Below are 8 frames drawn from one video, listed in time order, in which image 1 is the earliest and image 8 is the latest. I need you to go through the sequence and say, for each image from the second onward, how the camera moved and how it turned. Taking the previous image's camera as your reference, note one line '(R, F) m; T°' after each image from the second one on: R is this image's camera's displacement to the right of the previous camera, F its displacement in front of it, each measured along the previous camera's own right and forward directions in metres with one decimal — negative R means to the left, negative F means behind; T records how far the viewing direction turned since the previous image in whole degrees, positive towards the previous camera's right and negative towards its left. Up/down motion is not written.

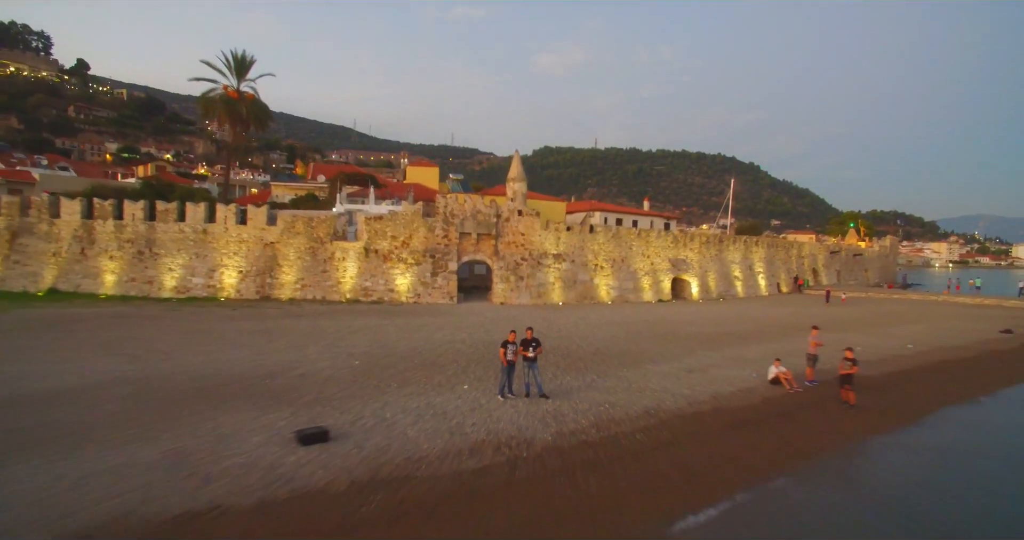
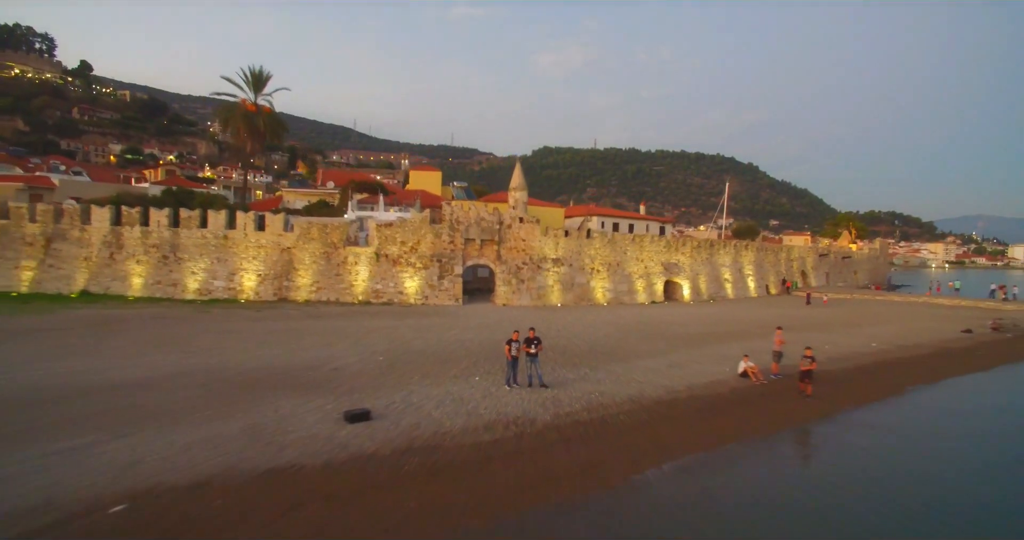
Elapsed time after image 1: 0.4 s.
(-0.1, -1.1) m; 0°
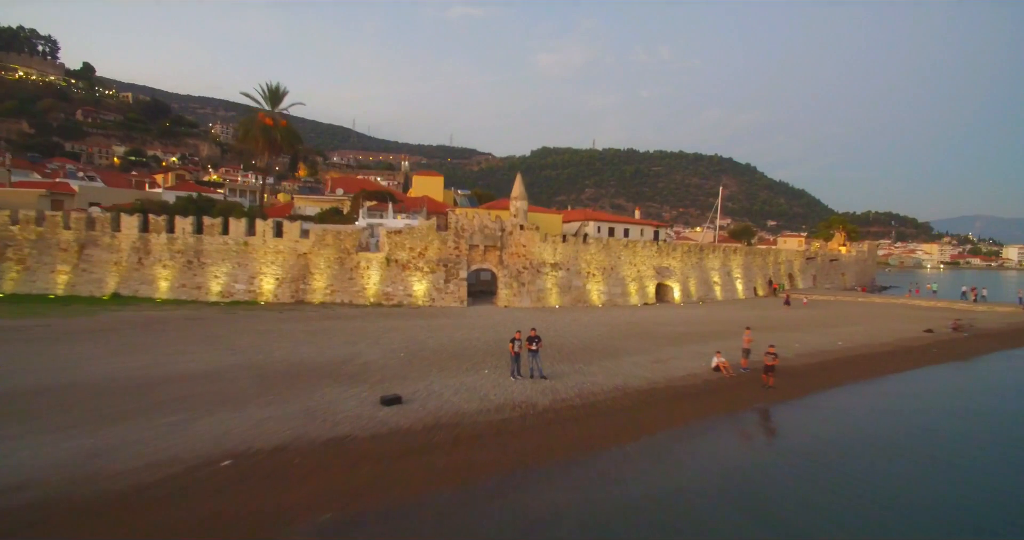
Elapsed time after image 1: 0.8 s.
(-0.1, -1.2) m; 0°
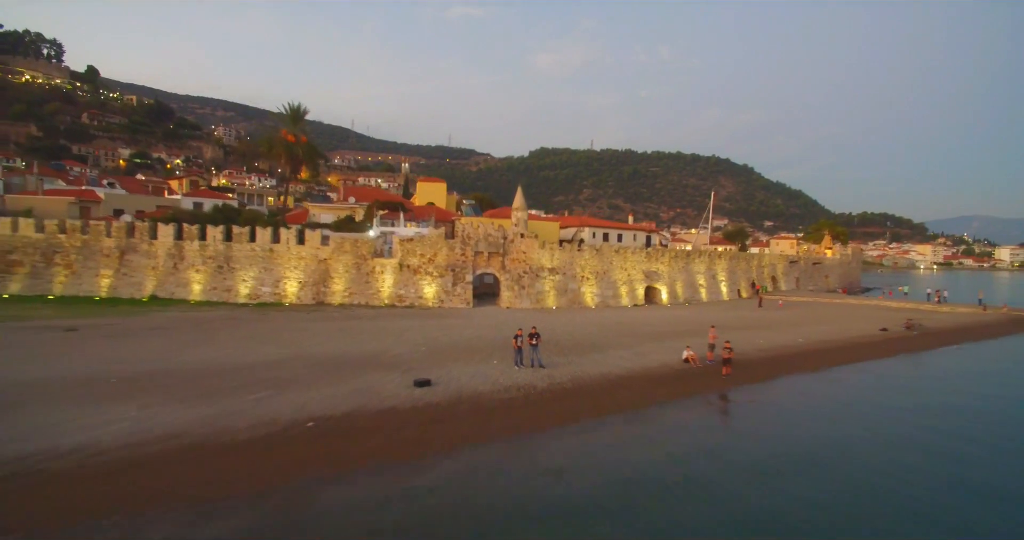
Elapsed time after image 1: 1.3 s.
(-0.1, -1.8) m; 0°
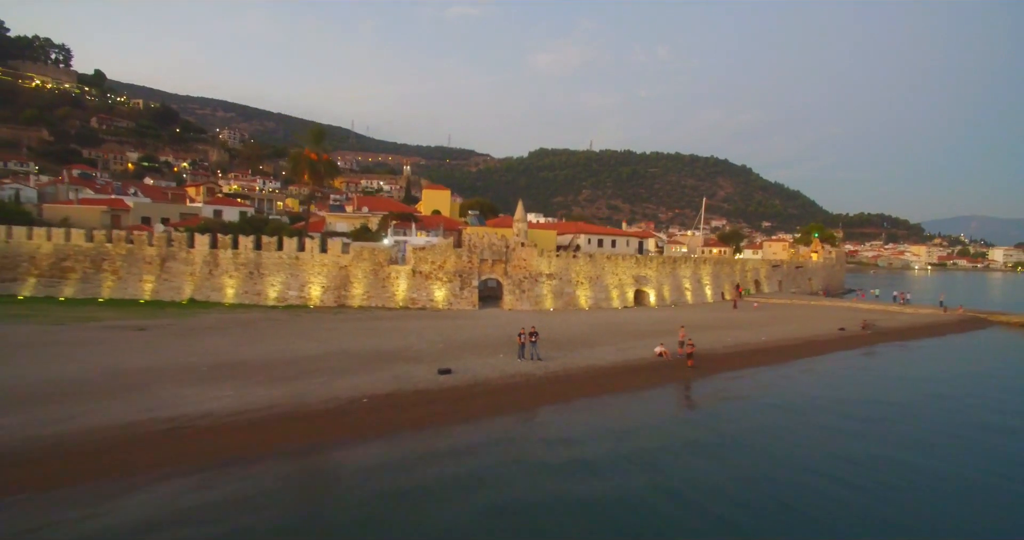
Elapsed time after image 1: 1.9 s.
(-0.1, -2.2) m; 0°
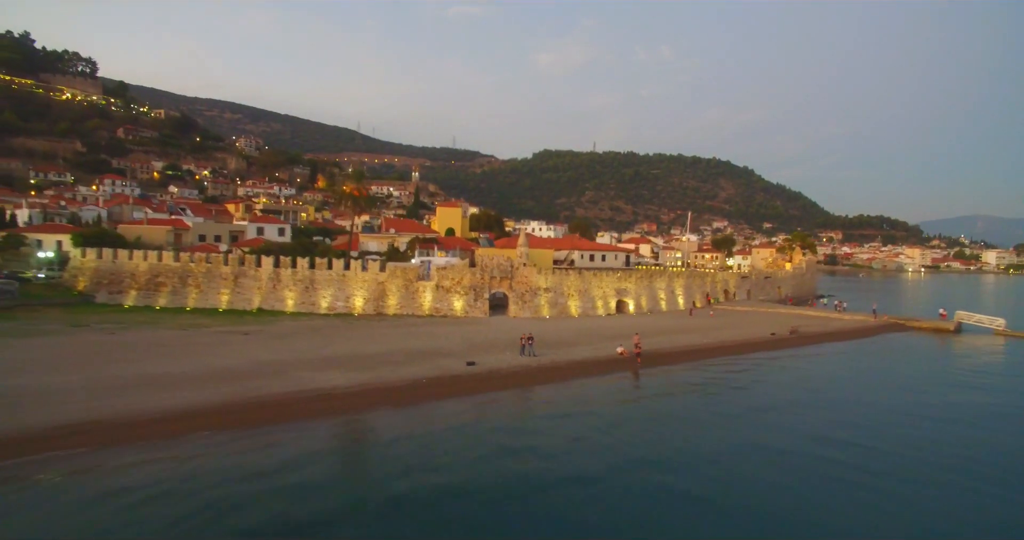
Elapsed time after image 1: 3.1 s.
(0.0, -5.3) m; 0°
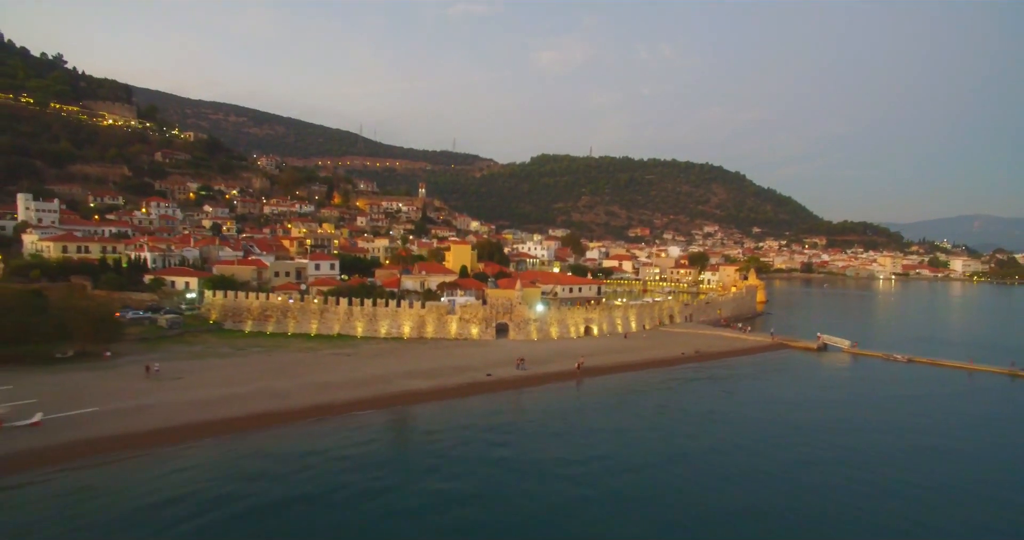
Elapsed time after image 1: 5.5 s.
(-0.1, -12.3) m; 0°
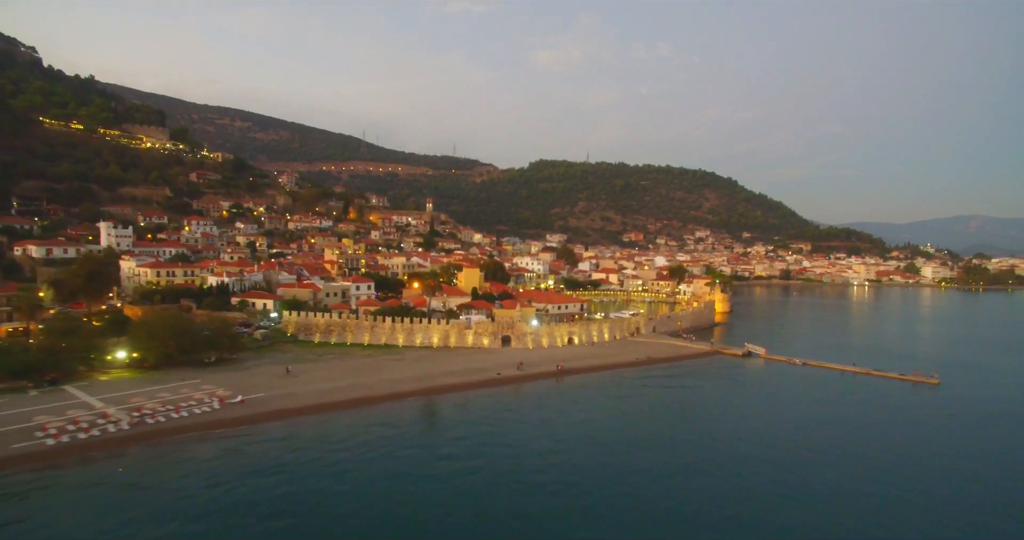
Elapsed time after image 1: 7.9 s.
(-0.2, -13.3) m; 0°
